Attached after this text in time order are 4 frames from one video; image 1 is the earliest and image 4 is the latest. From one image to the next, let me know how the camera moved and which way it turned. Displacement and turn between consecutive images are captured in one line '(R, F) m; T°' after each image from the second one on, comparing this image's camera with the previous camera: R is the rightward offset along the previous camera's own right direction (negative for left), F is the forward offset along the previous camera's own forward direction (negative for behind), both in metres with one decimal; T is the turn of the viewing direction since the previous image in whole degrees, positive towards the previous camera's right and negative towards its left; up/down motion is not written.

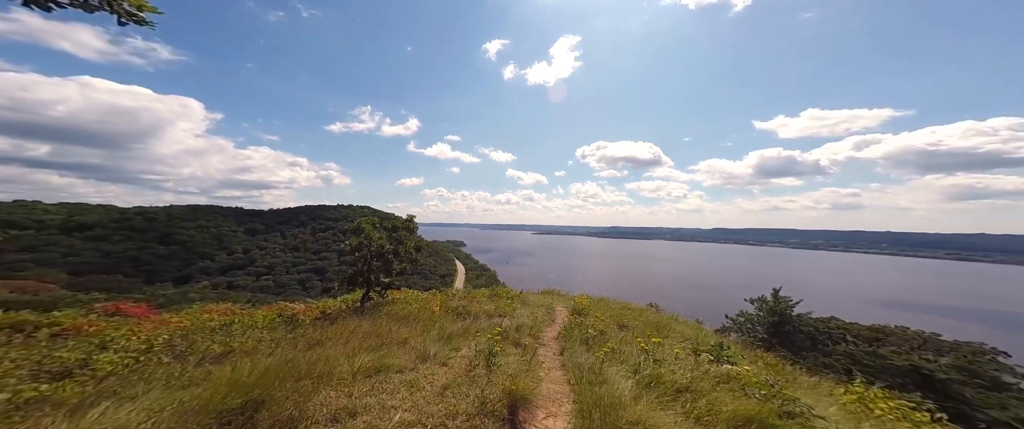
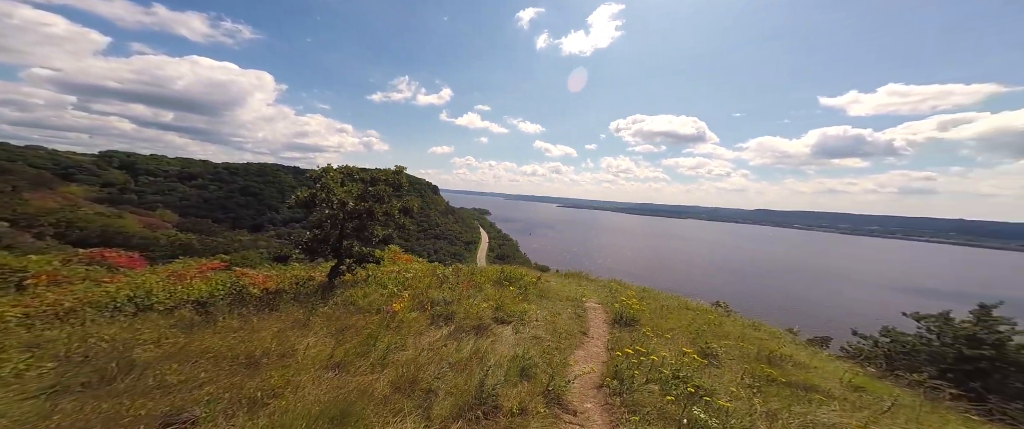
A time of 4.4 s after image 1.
(+0.2, +3.8) m; -4°
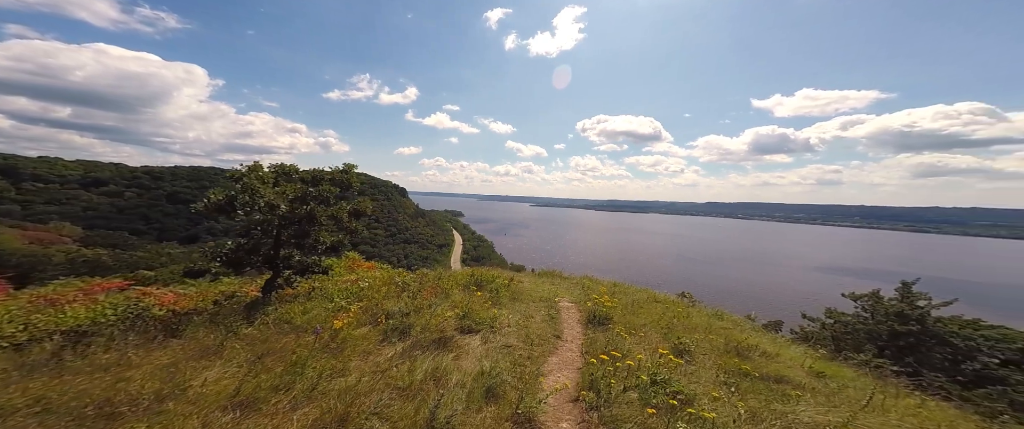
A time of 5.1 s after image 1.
(+0.2, +0.5) m; +5°
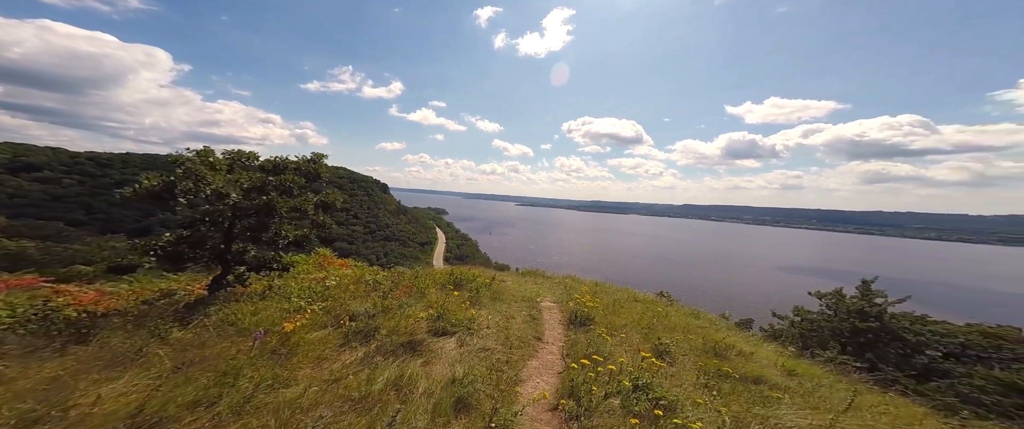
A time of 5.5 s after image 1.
(+0.1, +0.4) m; +3°
